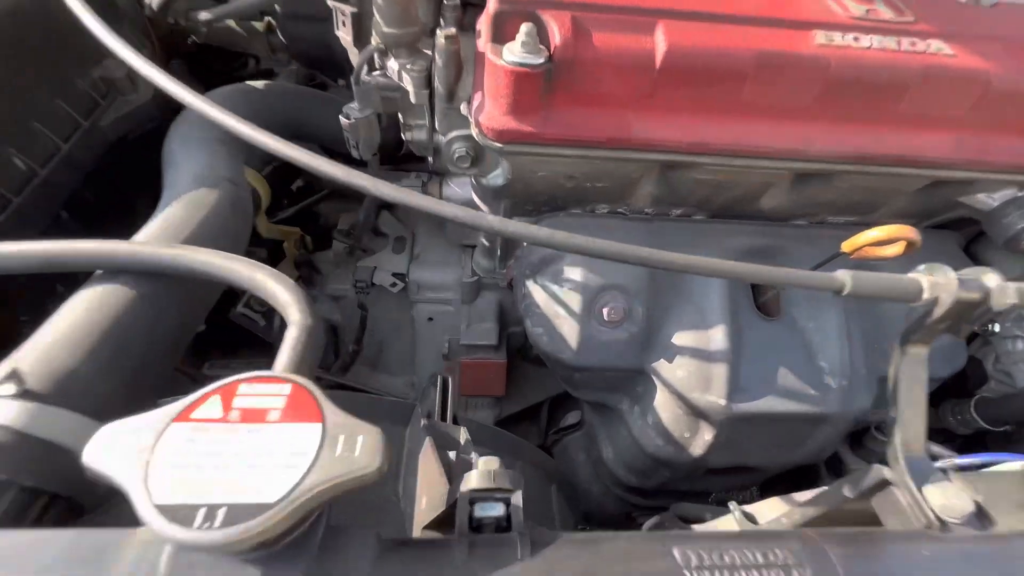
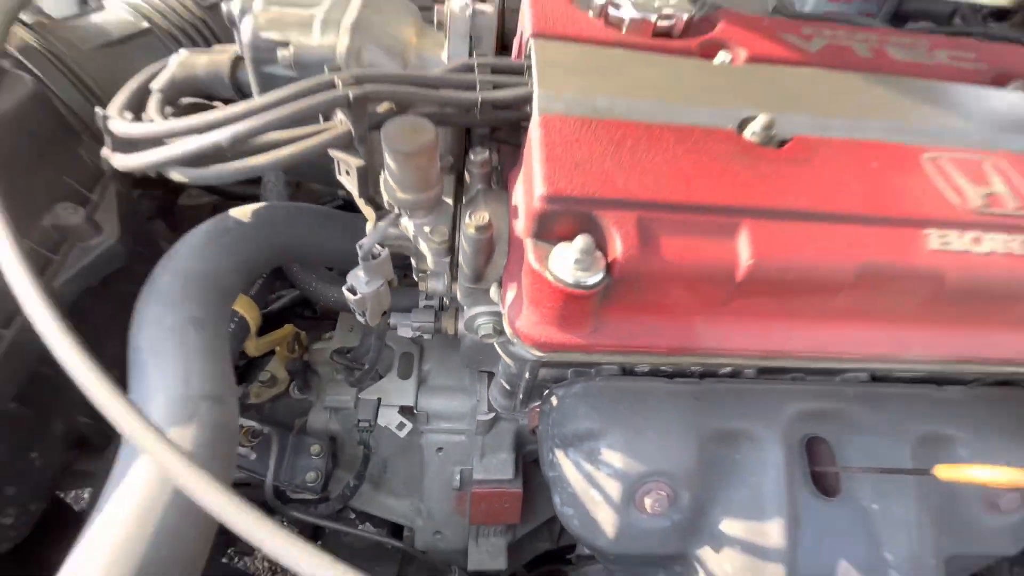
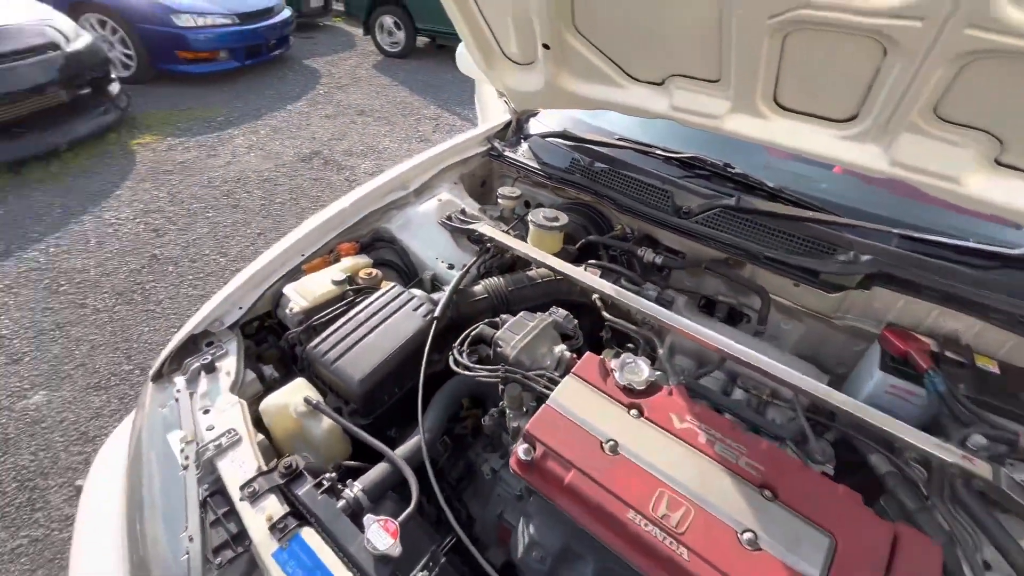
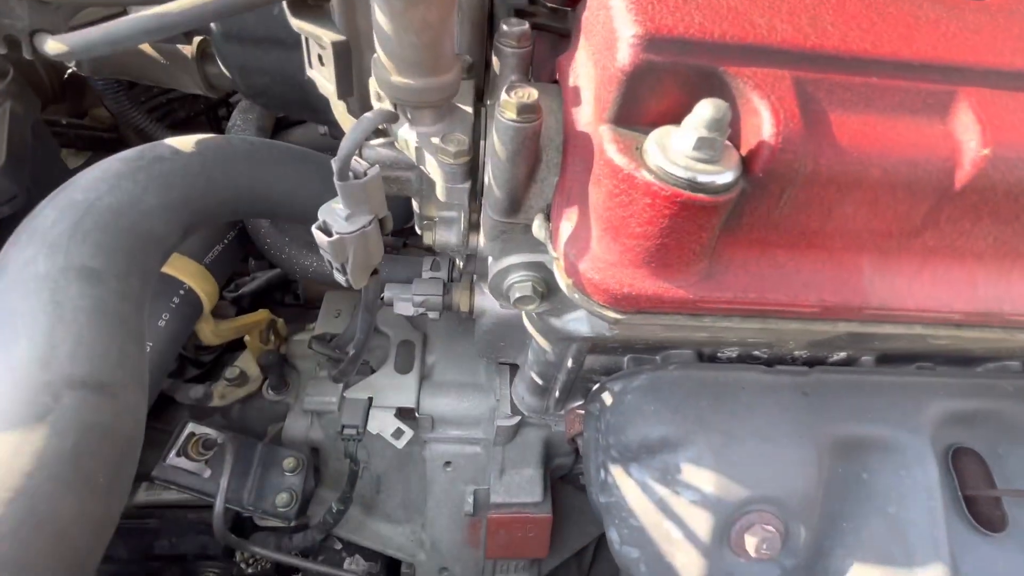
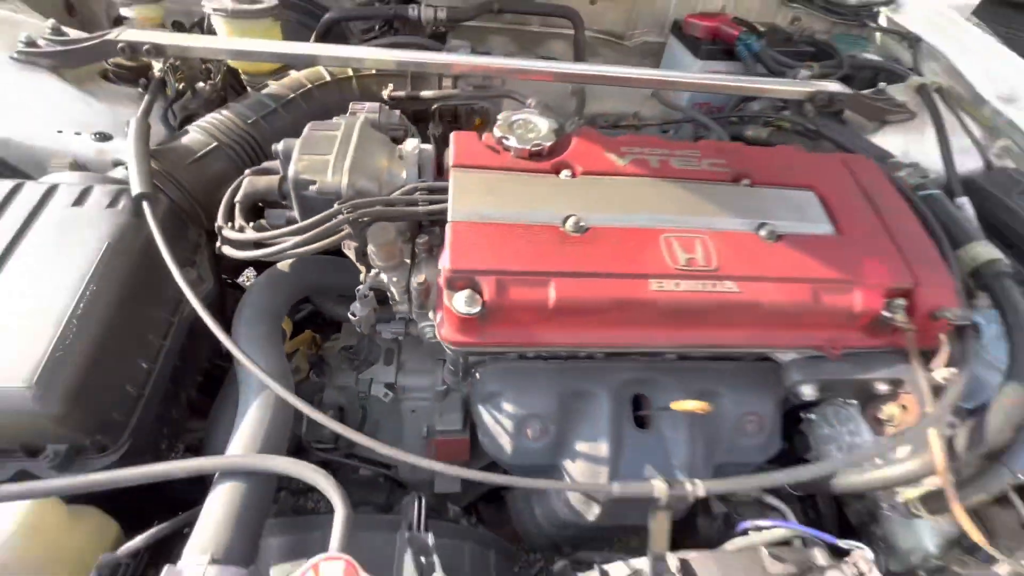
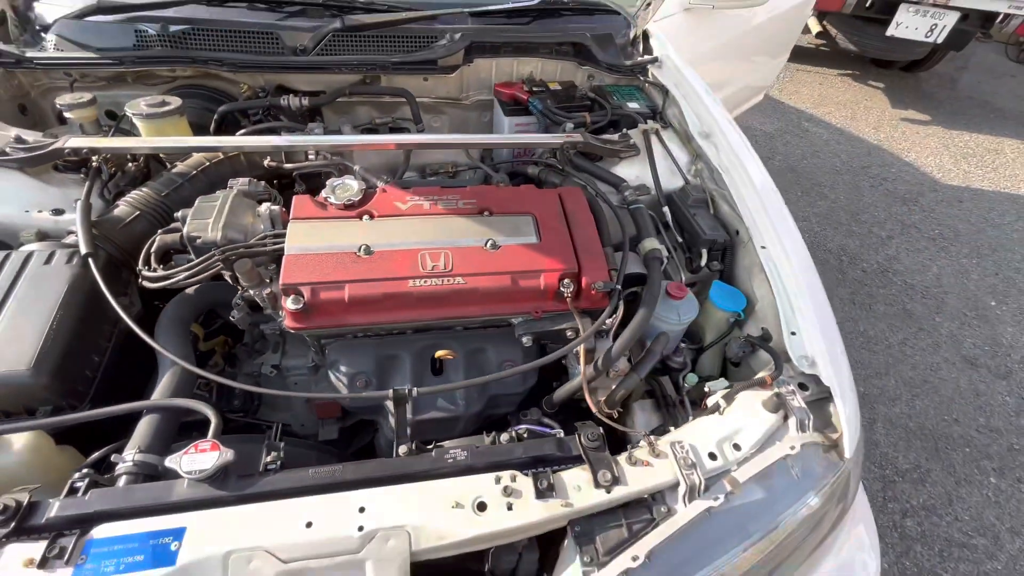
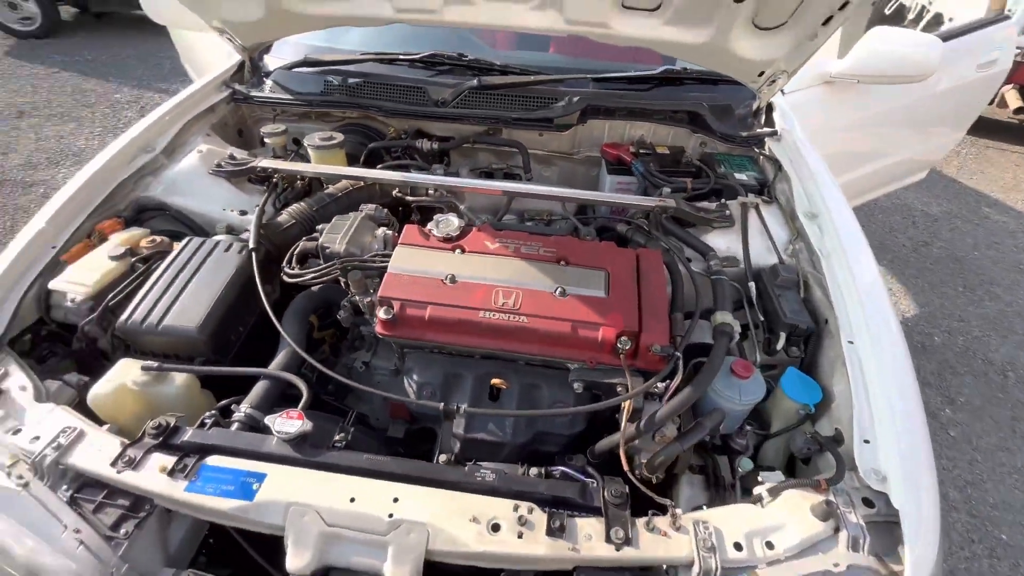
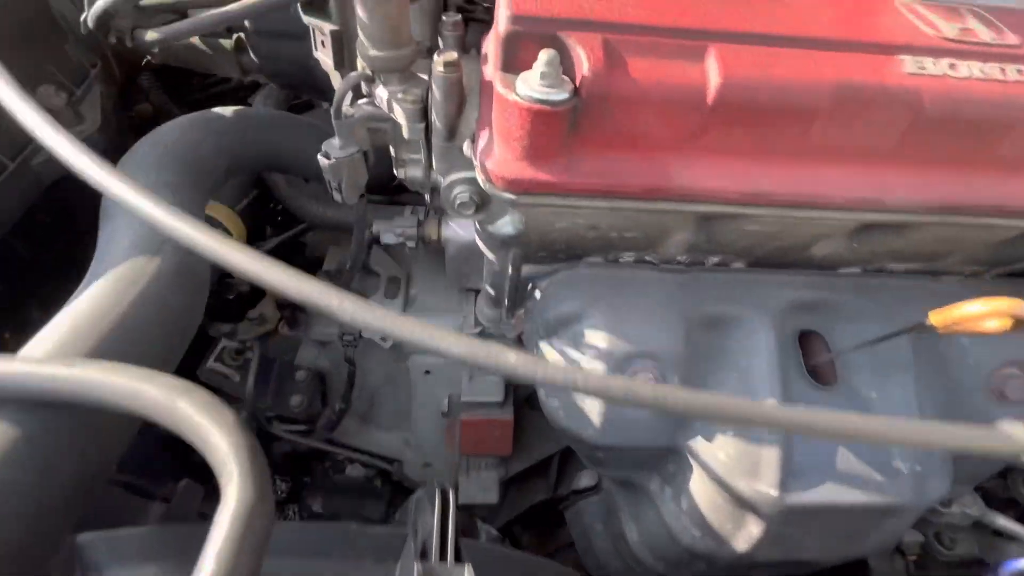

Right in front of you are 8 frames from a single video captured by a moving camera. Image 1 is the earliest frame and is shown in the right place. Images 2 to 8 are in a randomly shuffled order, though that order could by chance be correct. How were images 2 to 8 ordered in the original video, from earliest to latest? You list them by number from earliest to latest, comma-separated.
8, 4, 2, 5, 6, 7, 3
